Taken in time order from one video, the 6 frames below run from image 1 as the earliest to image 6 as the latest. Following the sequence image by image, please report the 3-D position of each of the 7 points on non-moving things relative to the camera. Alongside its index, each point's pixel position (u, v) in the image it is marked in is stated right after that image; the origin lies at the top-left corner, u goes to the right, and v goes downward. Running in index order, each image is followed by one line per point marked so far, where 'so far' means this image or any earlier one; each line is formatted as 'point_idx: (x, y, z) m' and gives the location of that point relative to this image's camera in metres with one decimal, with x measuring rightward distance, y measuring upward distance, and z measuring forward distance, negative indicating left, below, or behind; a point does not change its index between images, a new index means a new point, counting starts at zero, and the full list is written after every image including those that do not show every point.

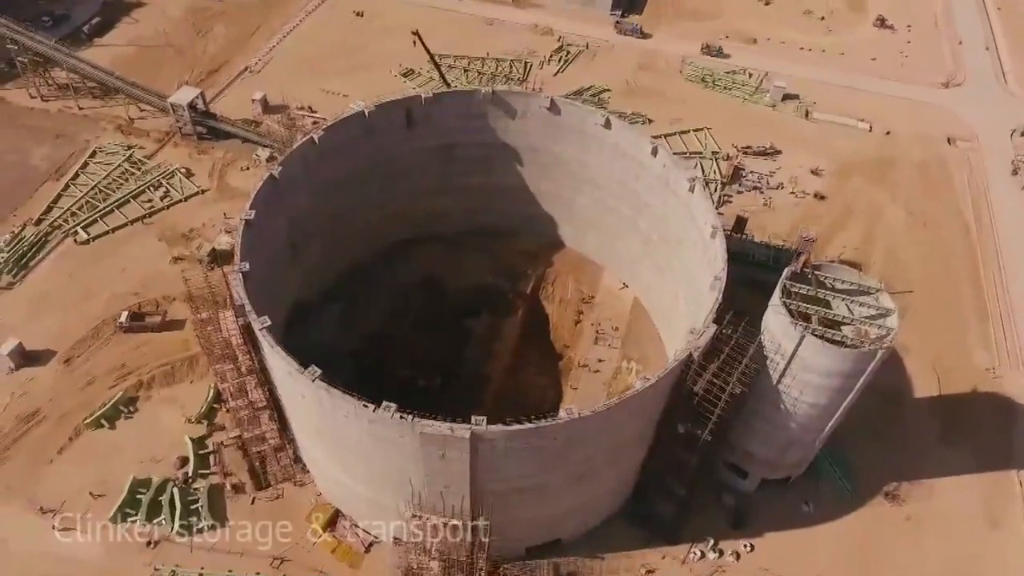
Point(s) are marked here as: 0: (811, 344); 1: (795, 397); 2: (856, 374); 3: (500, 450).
0: (+7.5, -1.5, +18.6) m
1: (+7.7, -3.0, +20.0) m
2: (+8.8, -2.2, +18.9) m
3: (-0.3, -3.8, +17.1) m
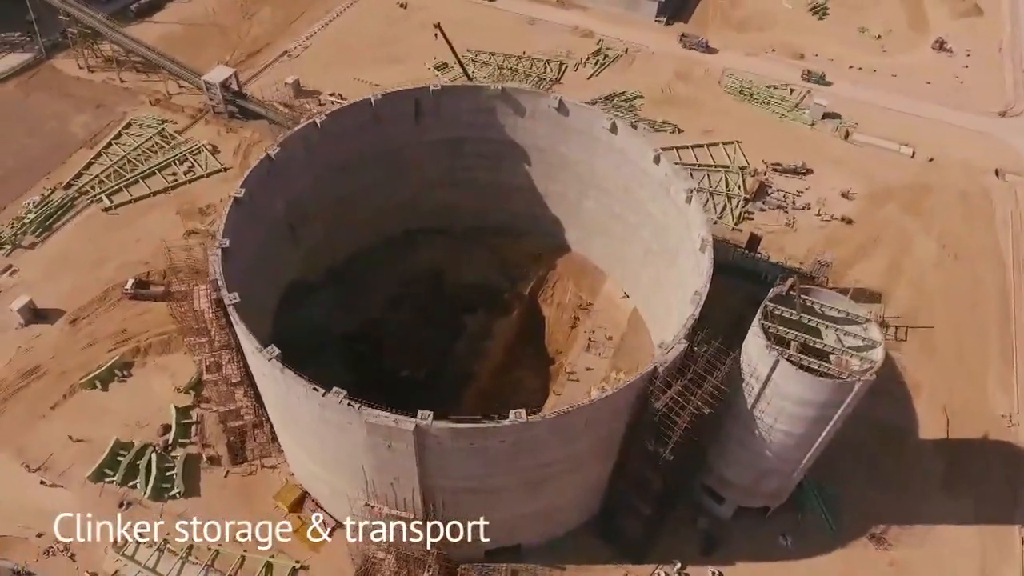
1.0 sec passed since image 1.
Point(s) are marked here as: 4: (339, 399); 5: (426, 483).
0: (+6.6, -2.0, +17.8) m
1: (+6.7, -3.6, +19.2) m
2: (+7.8, -2.8, +18.0) m
3: (-1.5, -3.7, +16.9) m
4: (-4.0, -2.5, +16.8) m
5: (-2.1, -4.8, +18.2) m
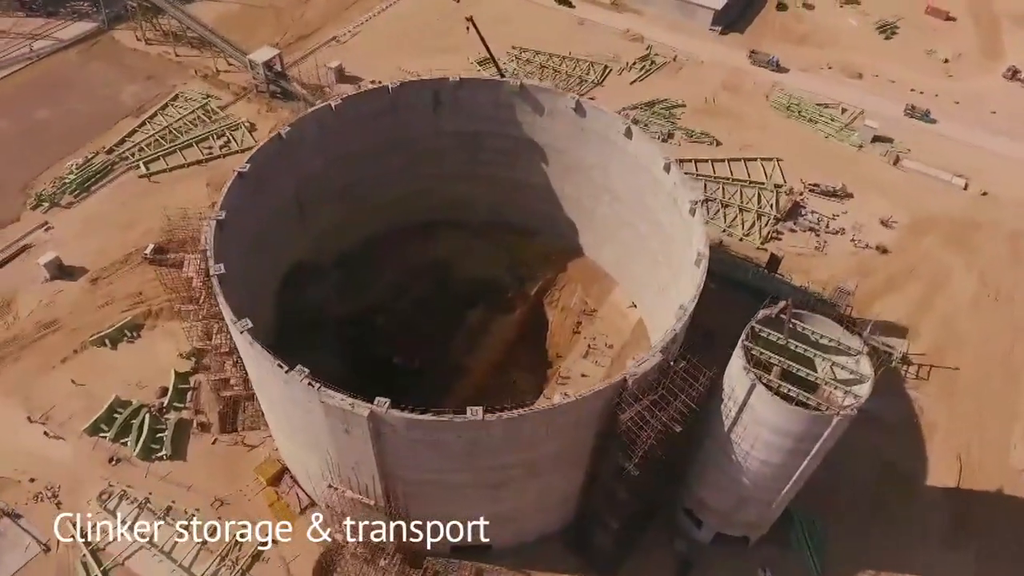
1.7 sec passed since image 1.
0: (+5.7, -2.5, +17.1) m
1: (+5.8, -4.1, +18.4) m
2: (+6.9, -3.4, +17.1) m
3: (-2.5, -3.4, +16.8) m
4: (-4.8, -2.0, +16.9) m
5: (-3.1, -4.5, +18.1) m
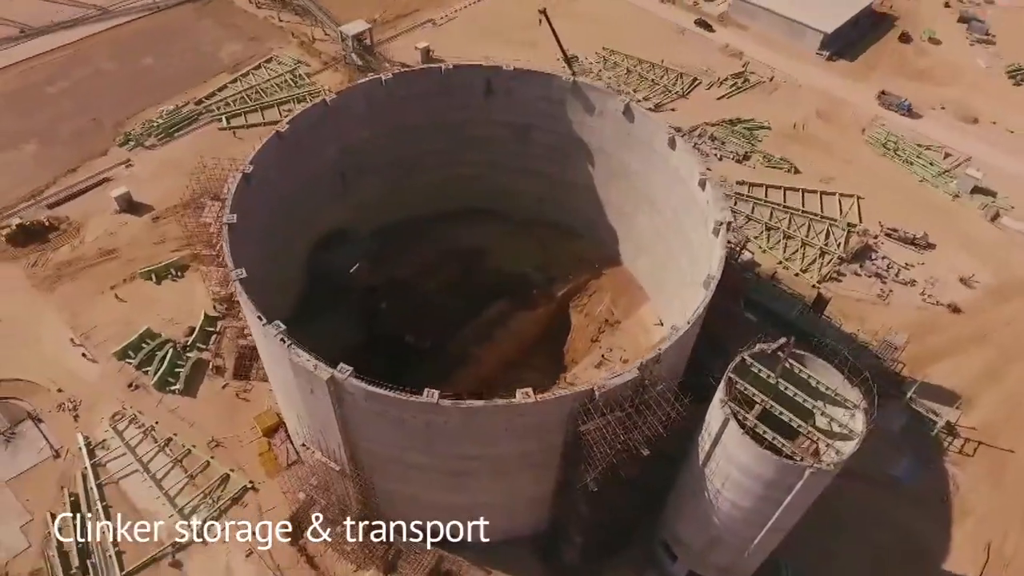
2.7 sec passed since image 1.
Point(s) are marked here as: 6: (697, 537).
0: (+4.8, -3.1, +16.0) m
1: (+4.8, -4.7, +17.3) m
2: (+5.7, -4.2, +15.9) m
3: (-3.4, -2.7, +16.9) m
4: (-5.5, -1.0, +17.3) m
5: (-4.1, -3.7, +18.3) m
6: (+4.8, -6.4, +19.0) m
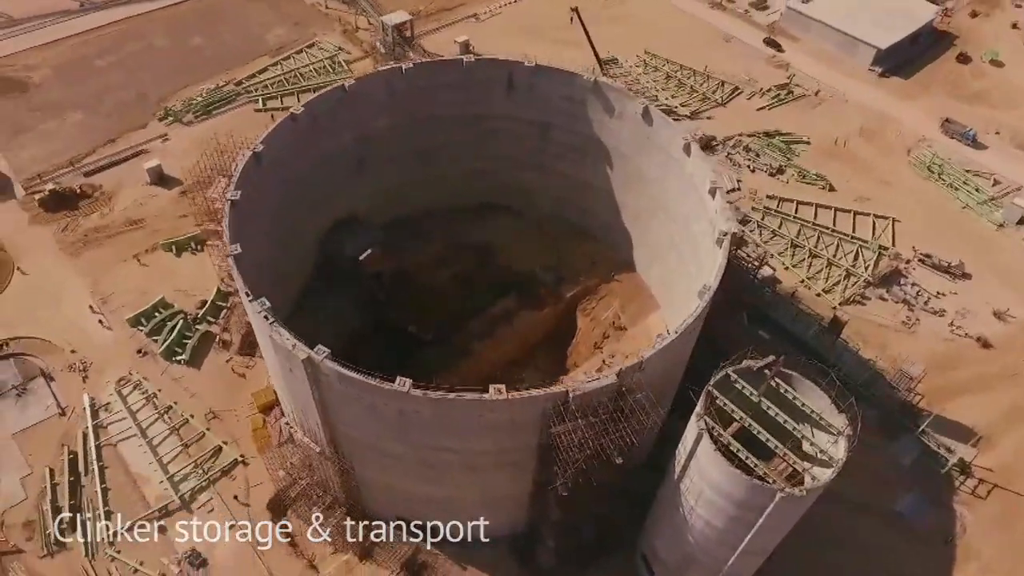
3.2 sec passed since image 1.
0: (+4.0, -3.4, +15.4) m
1: (+4.1, -4.9, +16.8) m
2: (+4.9, -4.5, +15.3) m
3: (-4.0, -2.4, +17.0) m
4: (-5.9, -0.5, +17.5) m
5: (-4.6, -3.3, +18.4) m
6: (+4.0, -6.7, +18.5) m
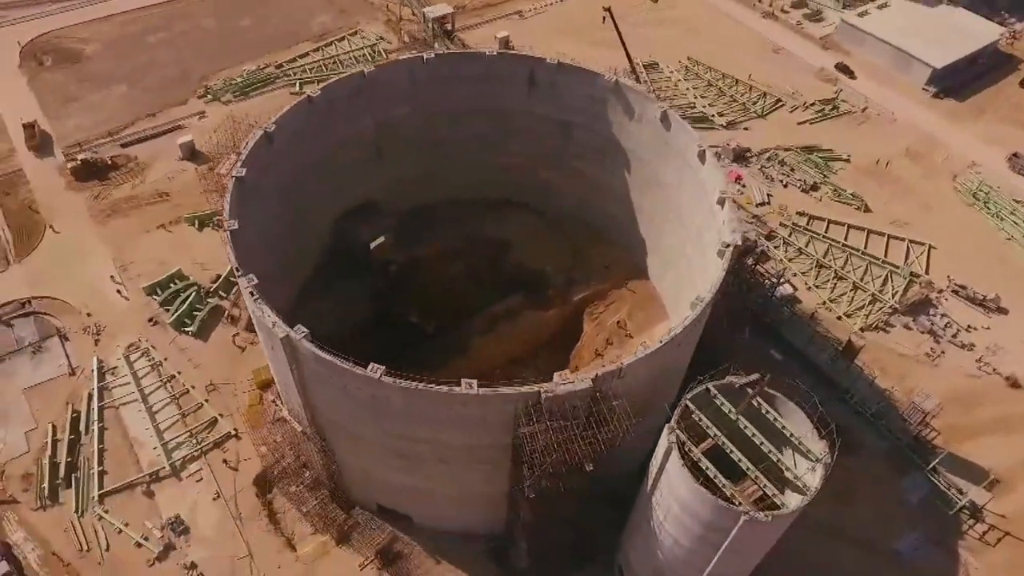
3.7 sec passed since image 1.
0: (+3.3, -3.5, +14.9) m
1: (+3.3, -5.1, +16.2) m
2: (+4.1, -4.8, +14.7) m
3: (-4.6, -1.9, +17.0) m
4: (-6.3, +0.1, +17.7) m
5: (-5.1, -2.8, +18.5) m
6: (+3.2, -6.8, +18.0) m
